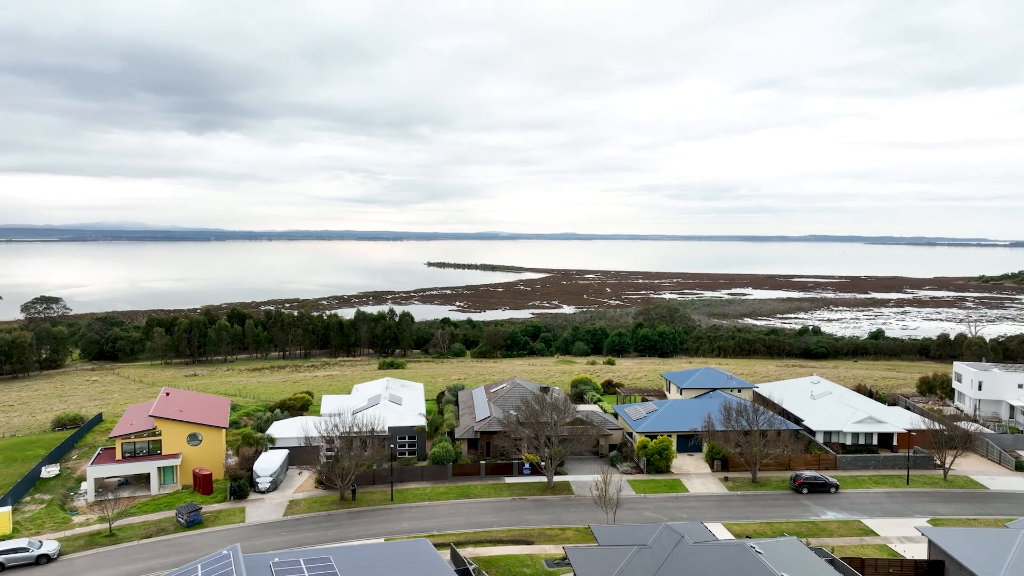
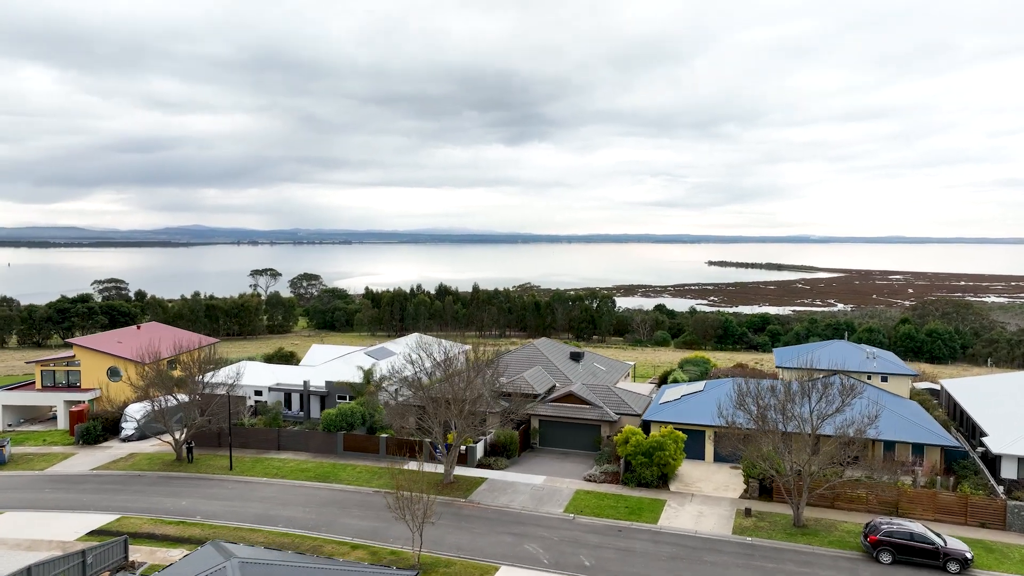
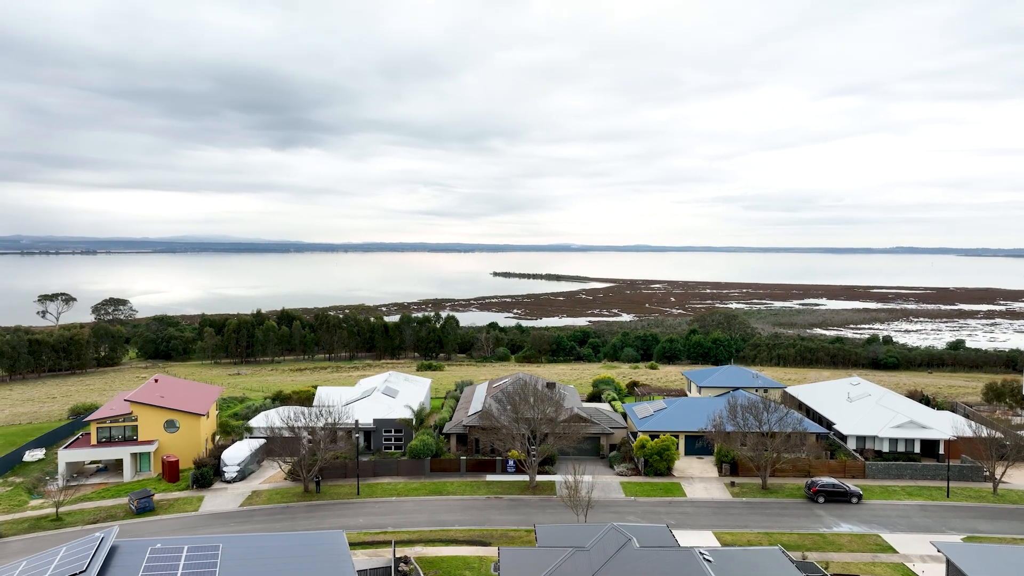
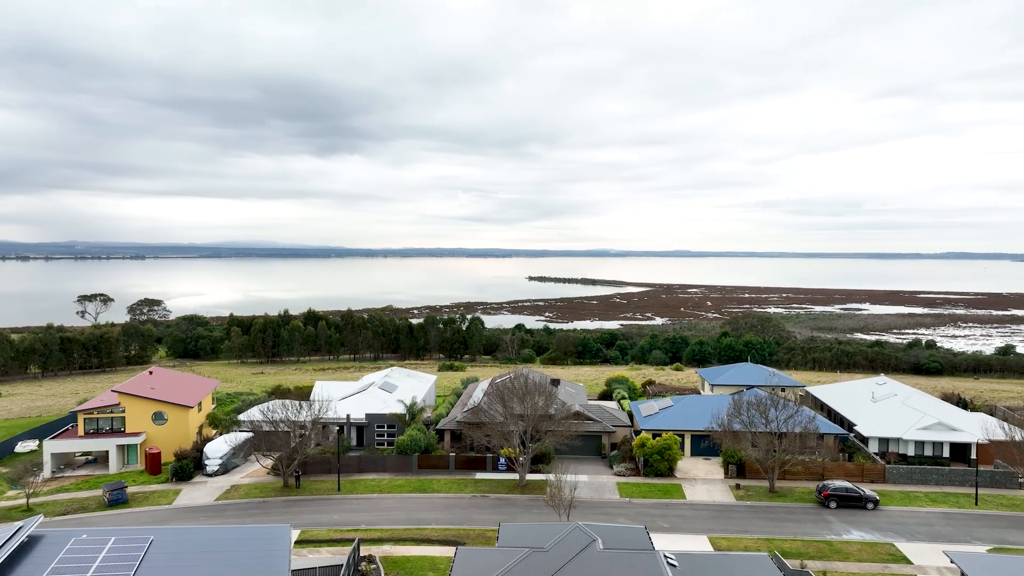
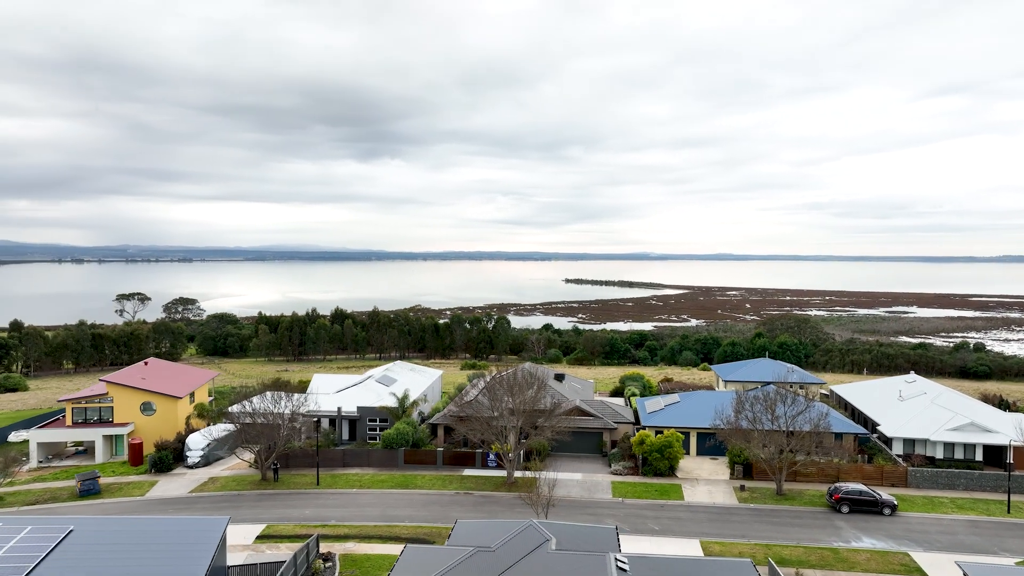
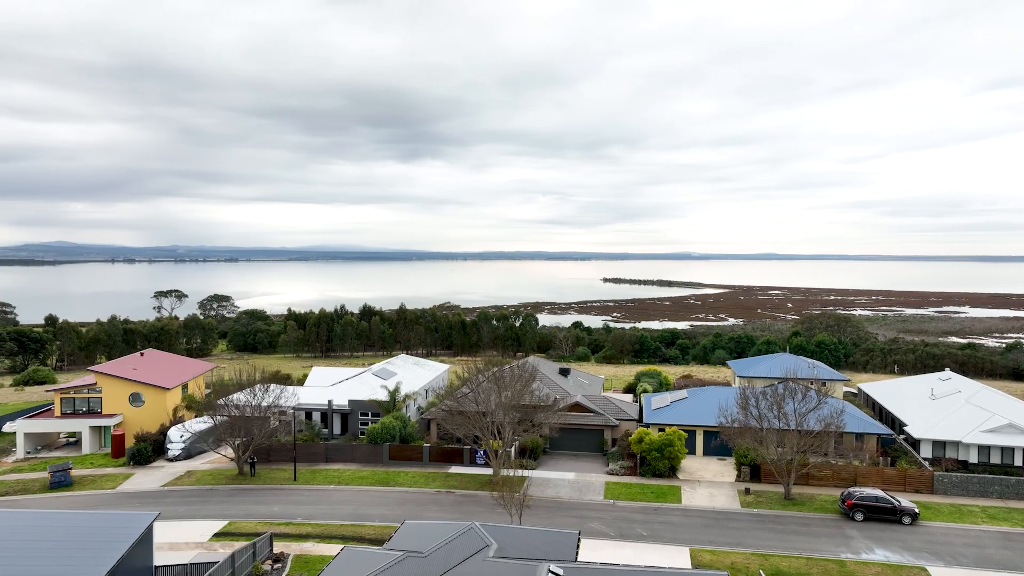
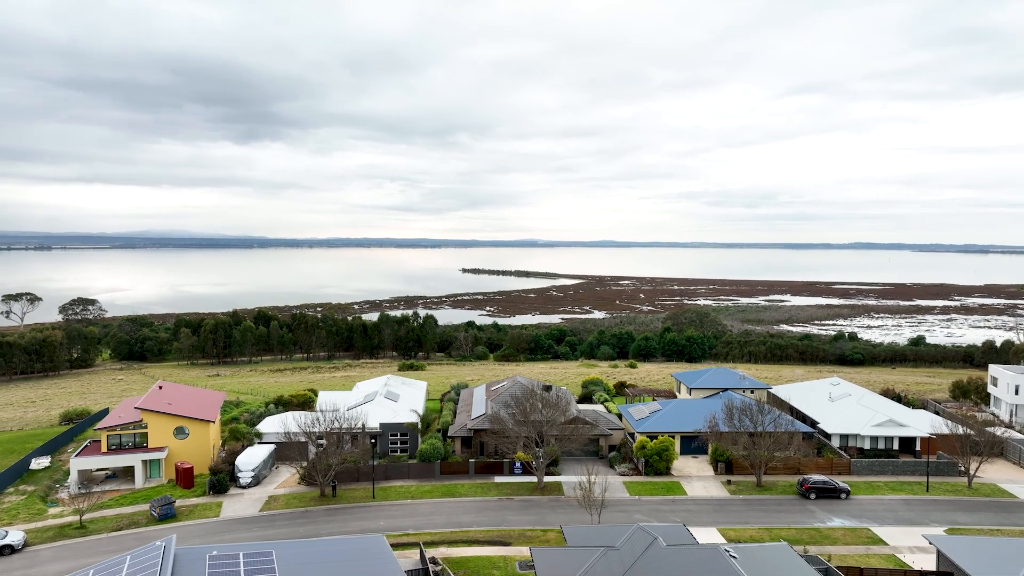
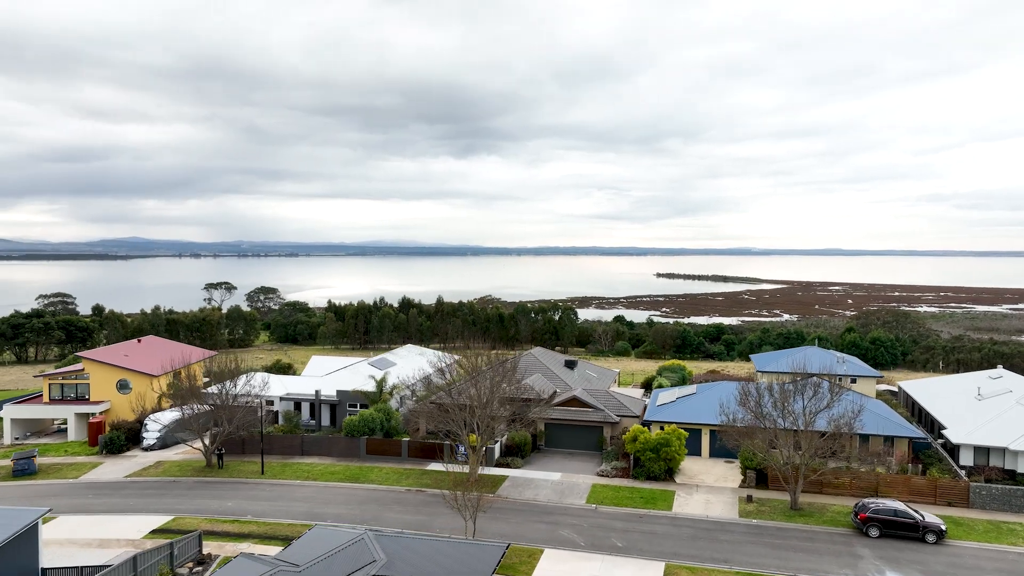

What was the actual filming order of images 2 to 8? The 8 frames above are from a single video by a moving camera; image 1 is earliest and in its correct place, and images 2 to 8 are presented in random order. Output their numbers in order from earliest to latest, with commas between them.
7, 3, 4, 5, 6, 8, 2
